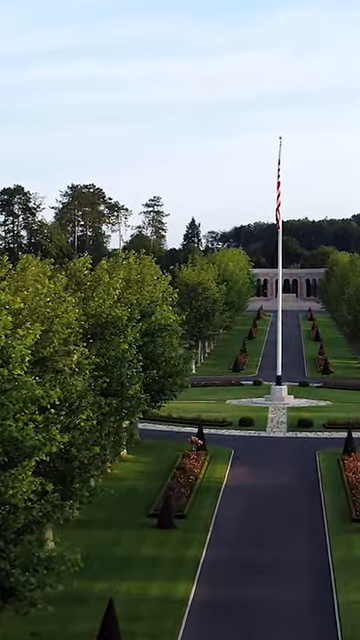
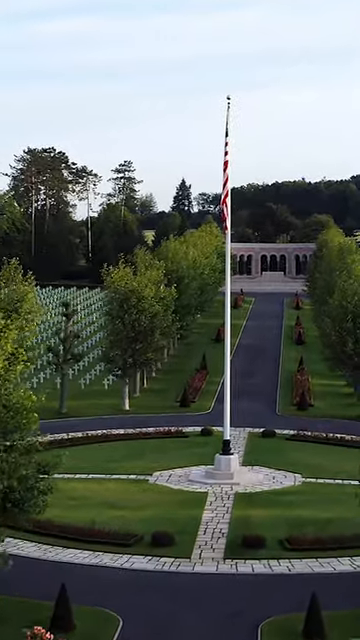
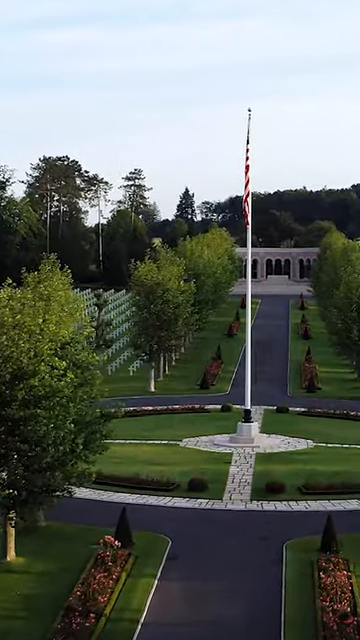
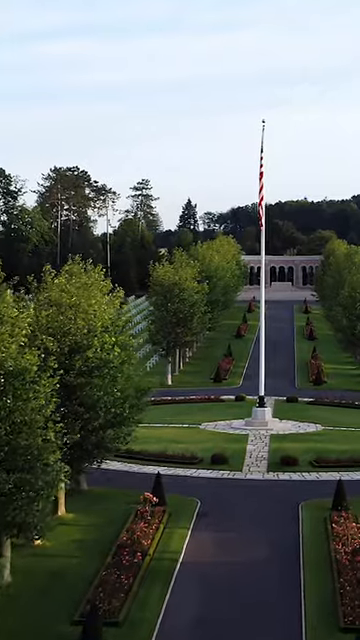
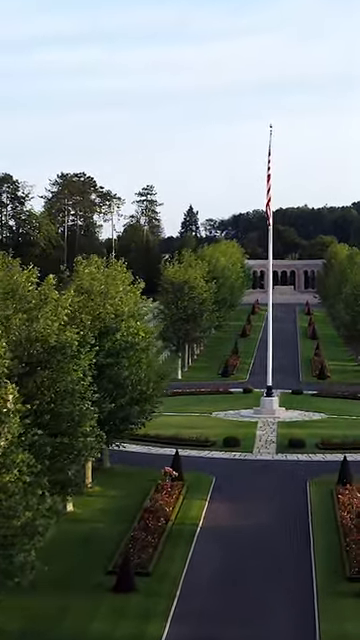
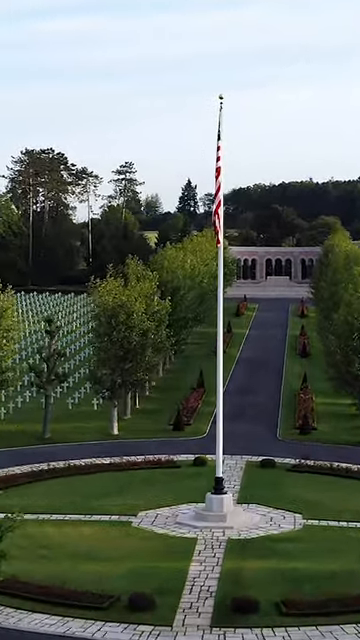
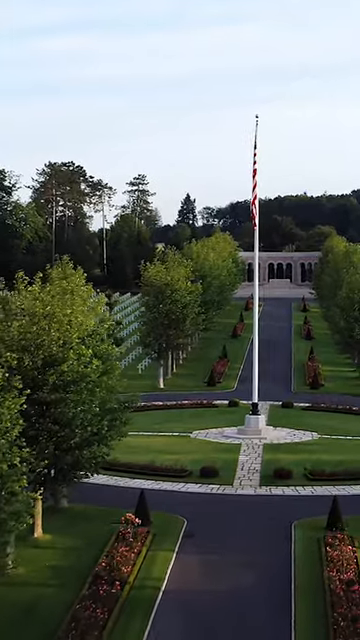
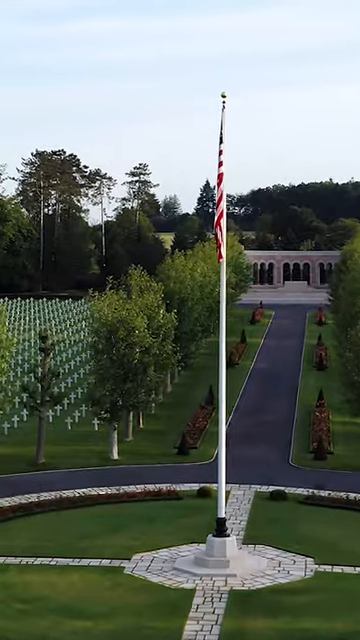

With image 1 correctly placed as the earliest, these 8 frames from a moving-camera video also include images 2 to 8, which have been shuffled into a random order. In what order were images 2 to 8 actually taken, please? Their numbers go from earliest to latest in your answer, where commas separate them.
5, 4, 7, 3, 2, 6, 8
